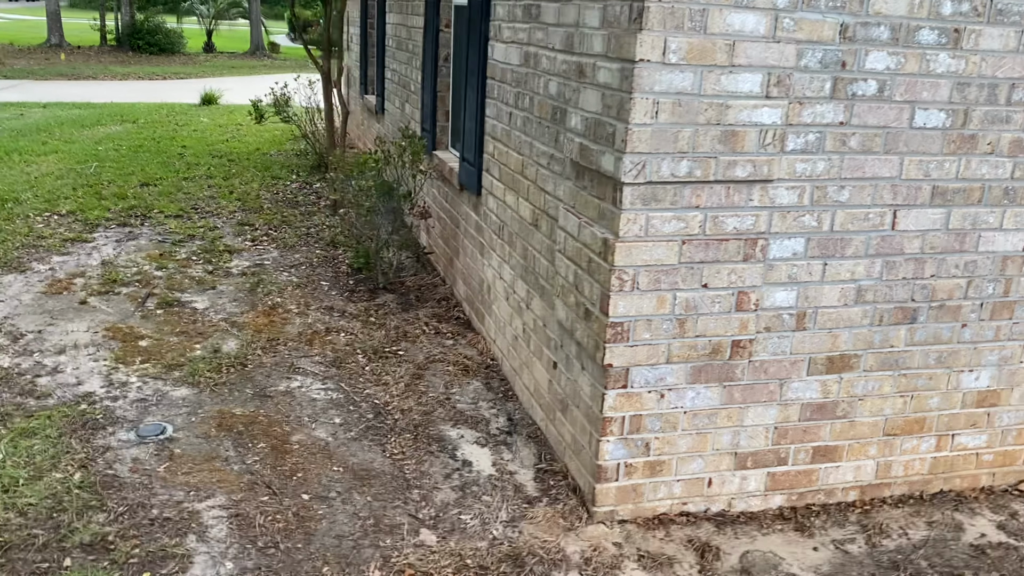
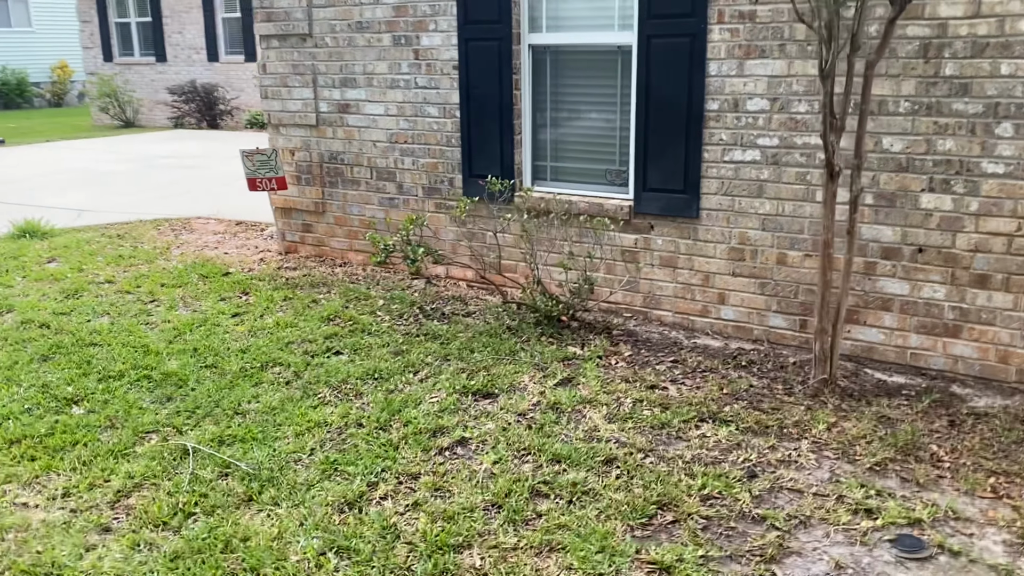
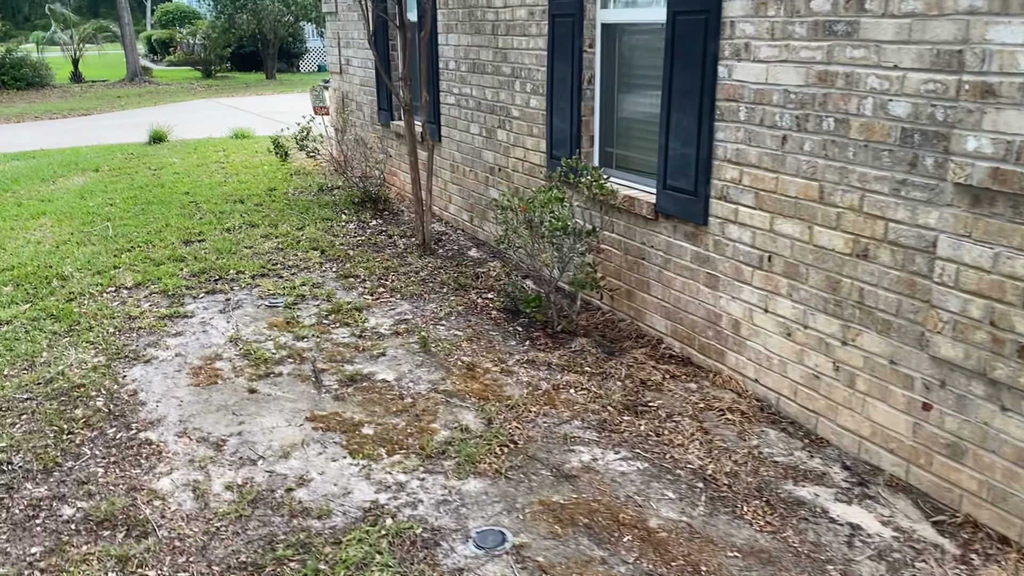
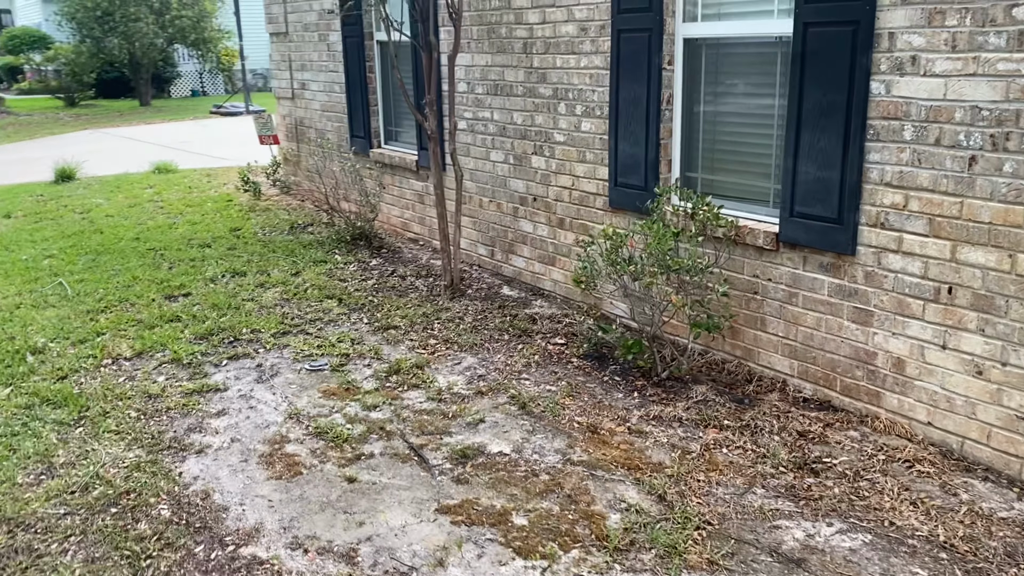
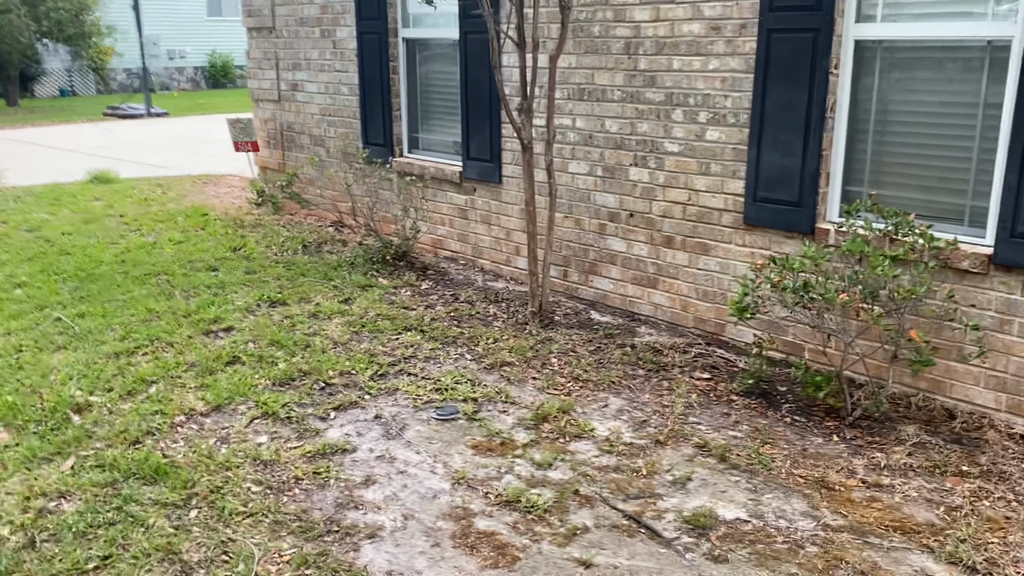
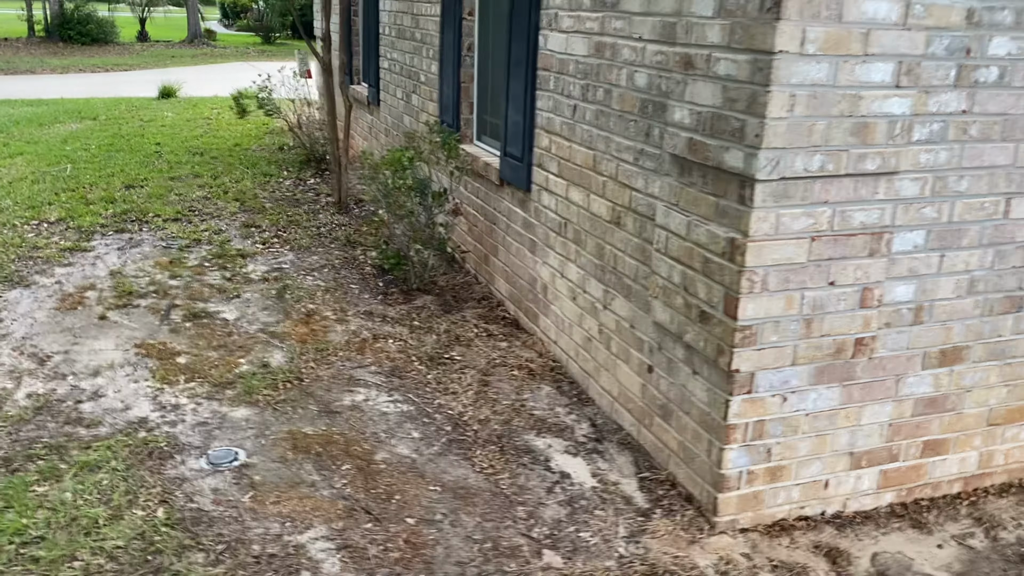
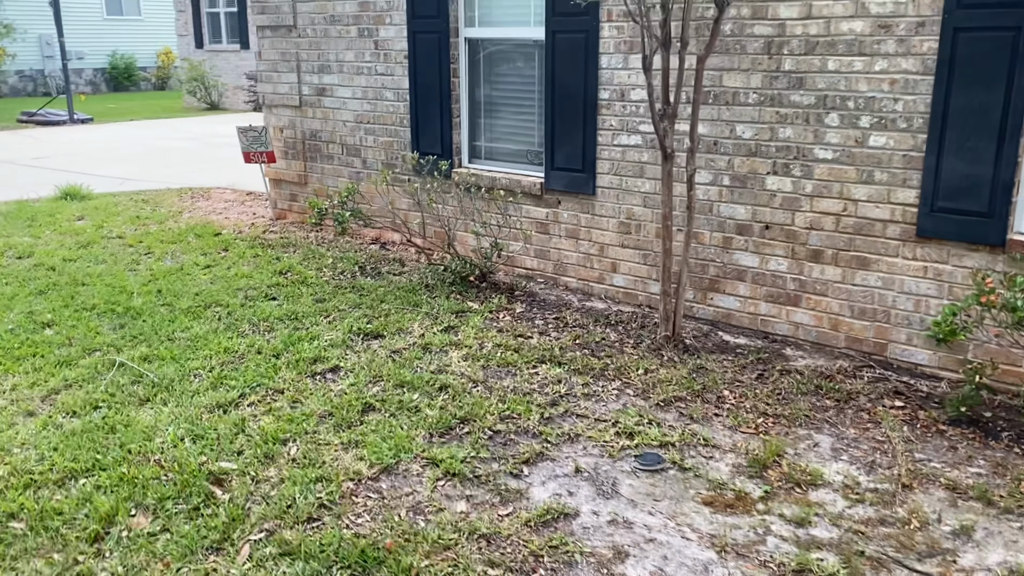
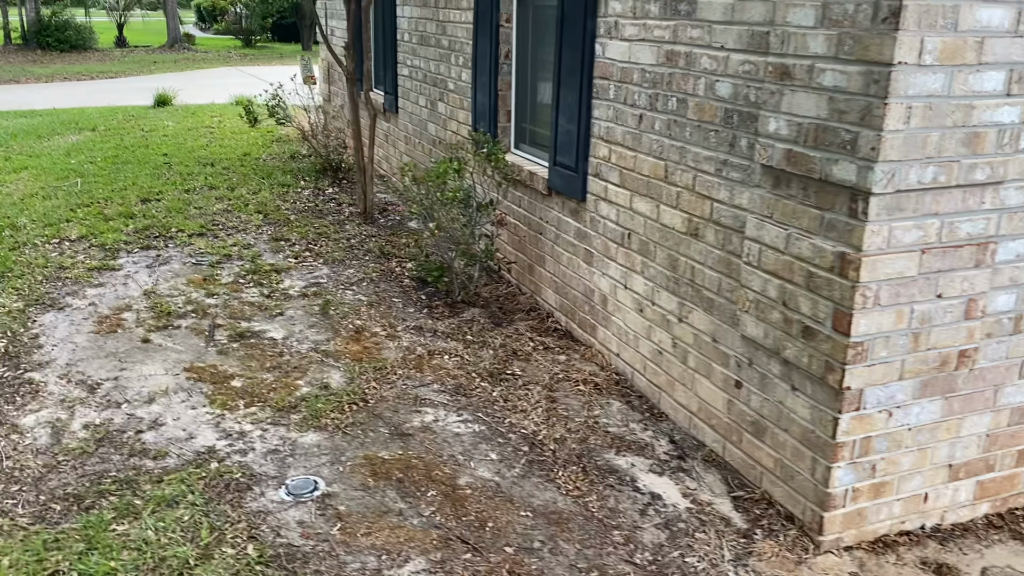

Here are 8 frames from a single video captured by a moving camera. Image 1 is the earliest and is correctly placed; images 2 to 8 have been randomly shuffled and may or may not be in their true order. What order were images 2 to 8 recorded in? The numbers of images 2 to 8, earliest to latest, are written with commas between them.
6, 8, 3, 4, 5, 7, 2
